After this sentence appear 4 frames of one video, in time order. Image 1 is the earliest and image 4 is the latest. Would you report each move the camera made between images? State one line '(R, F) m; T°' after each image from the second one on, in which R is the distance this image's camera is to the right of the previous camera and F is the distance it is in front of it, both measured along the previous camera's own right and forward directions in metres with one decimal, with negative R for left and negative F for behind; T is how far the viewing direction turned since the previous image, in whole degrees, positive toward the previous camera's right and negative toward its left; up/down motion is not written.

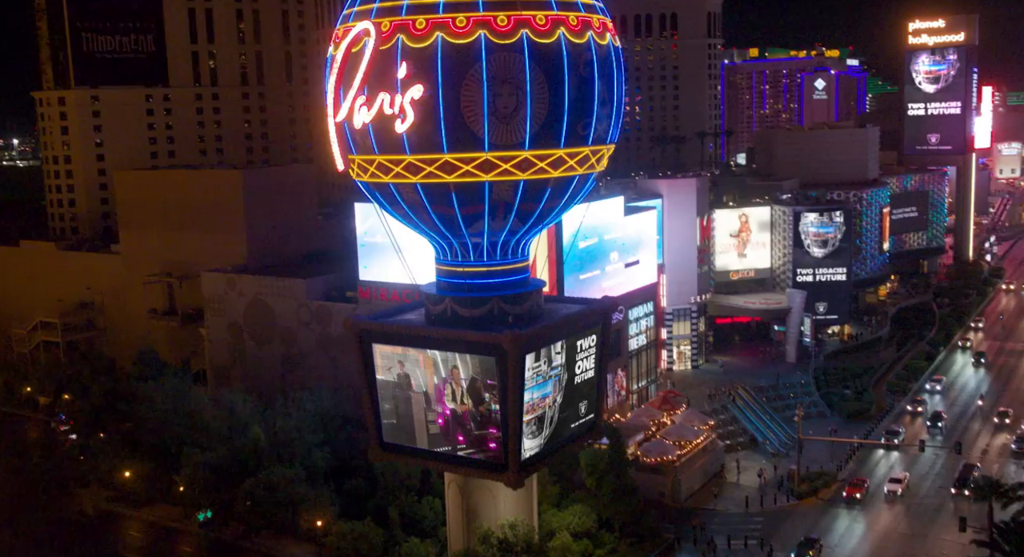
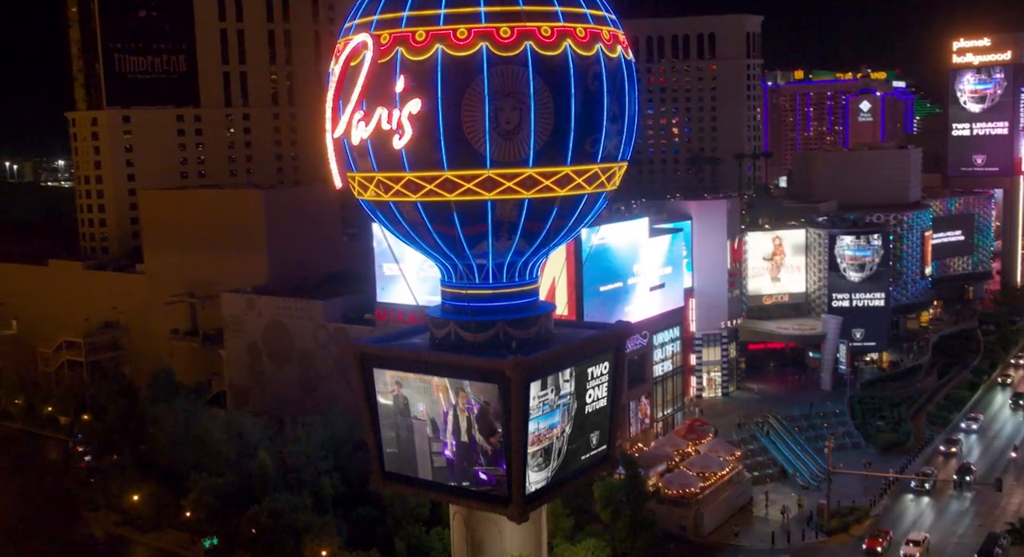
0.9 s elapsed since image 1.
(+0.7, +1.0) m; -2°
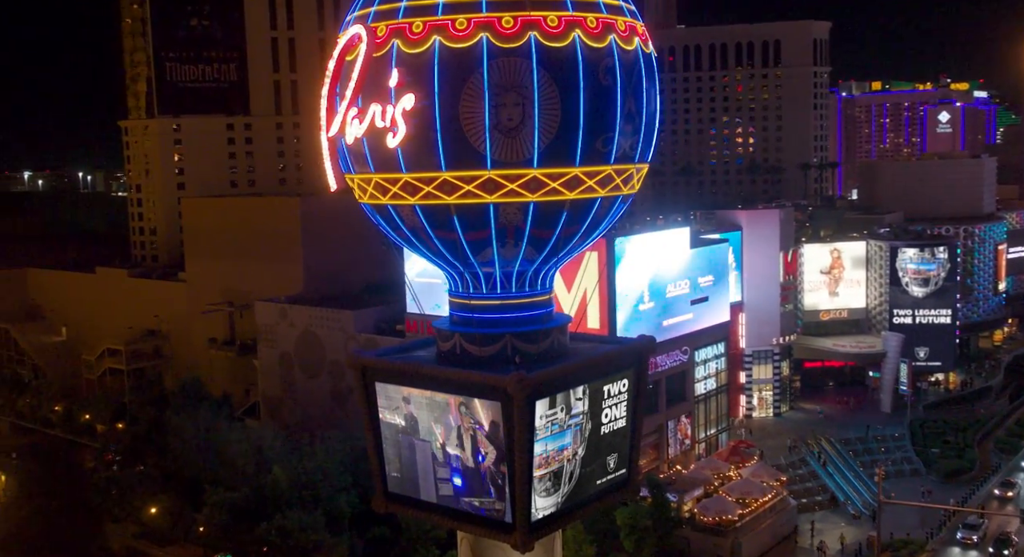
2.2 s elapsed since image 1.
(+1.2, +1.5) m; -4°
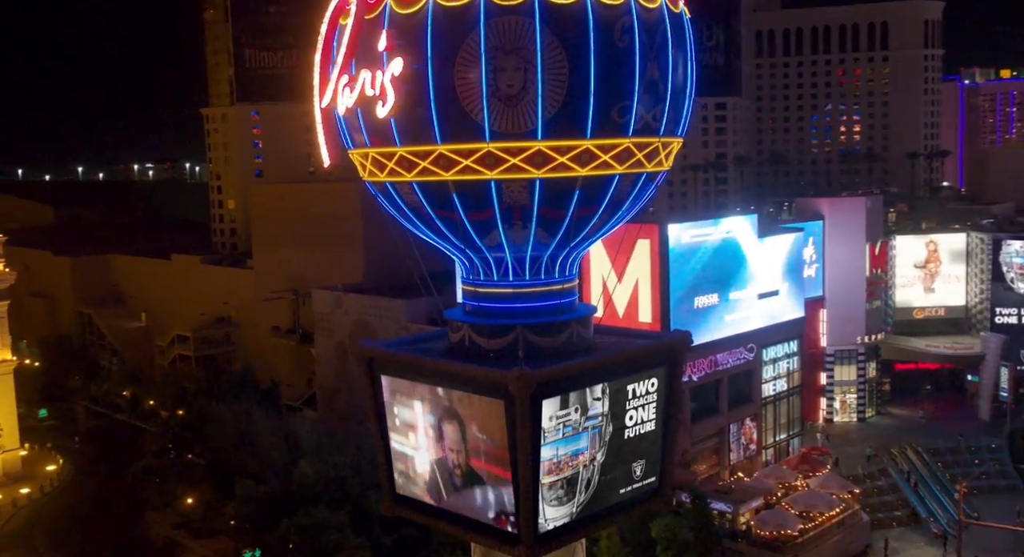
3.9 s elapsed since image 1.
(+1.7, +1.9) m; -6°
